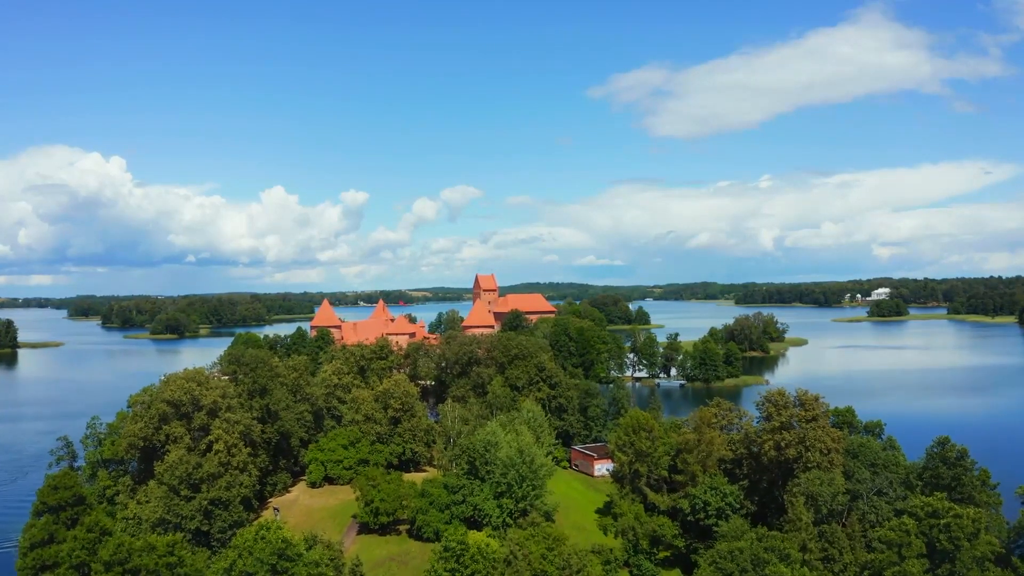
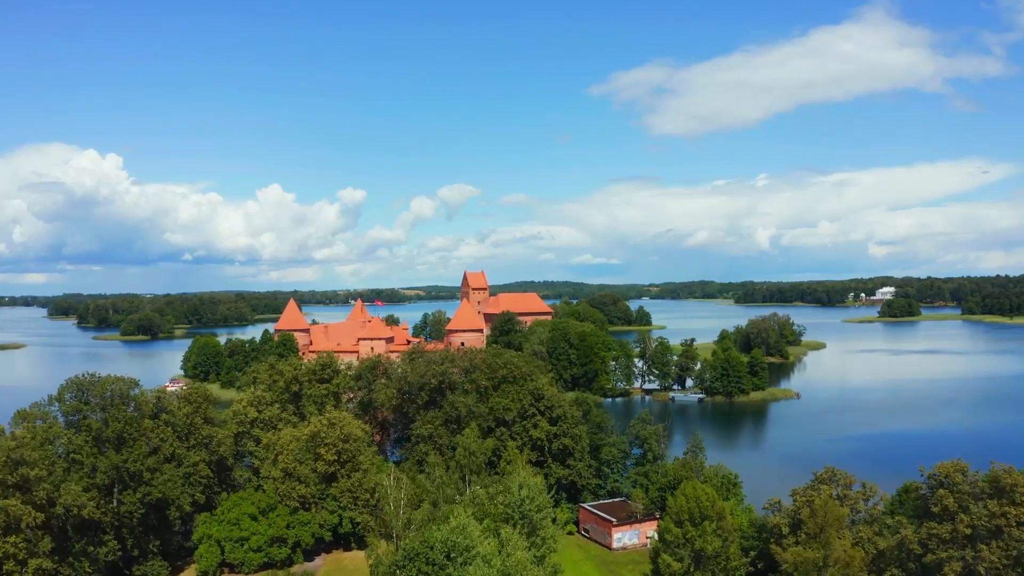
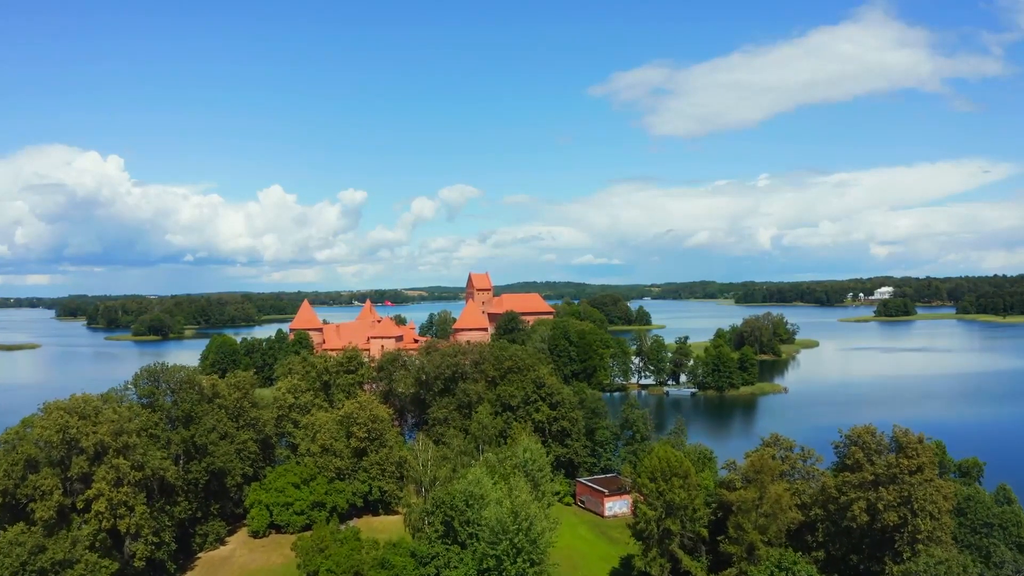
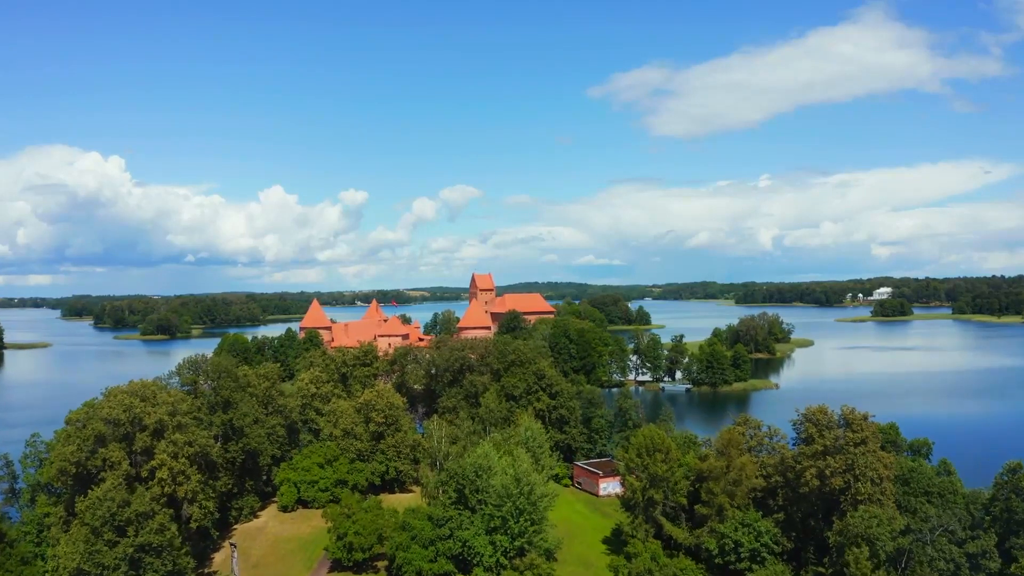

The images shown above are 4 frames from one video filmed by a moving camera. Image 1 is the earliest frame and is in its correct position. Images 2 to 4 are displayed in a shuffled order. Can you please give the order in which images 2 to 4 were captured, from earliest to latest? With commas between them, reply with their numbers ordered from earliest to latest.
4, 3, 2
